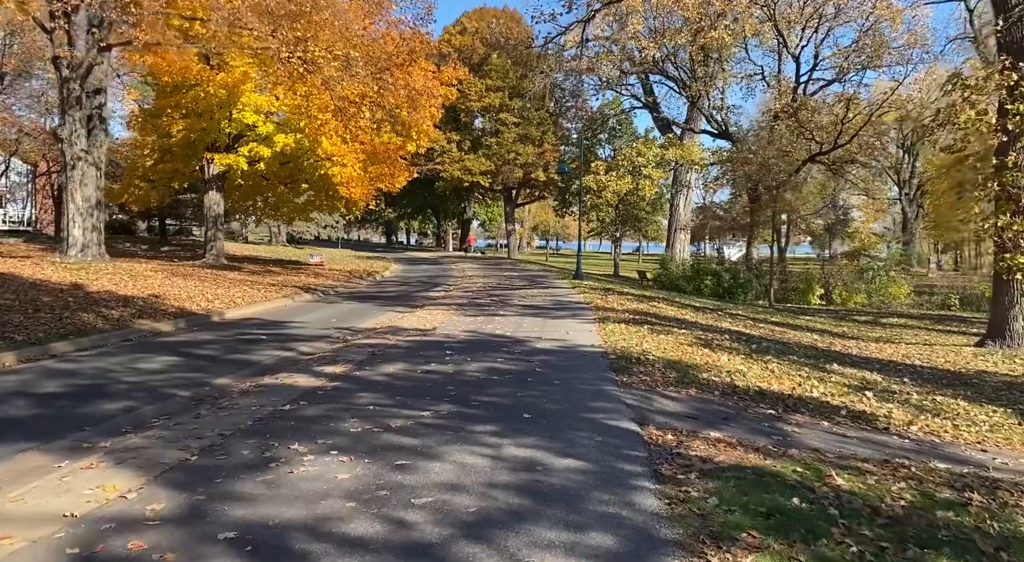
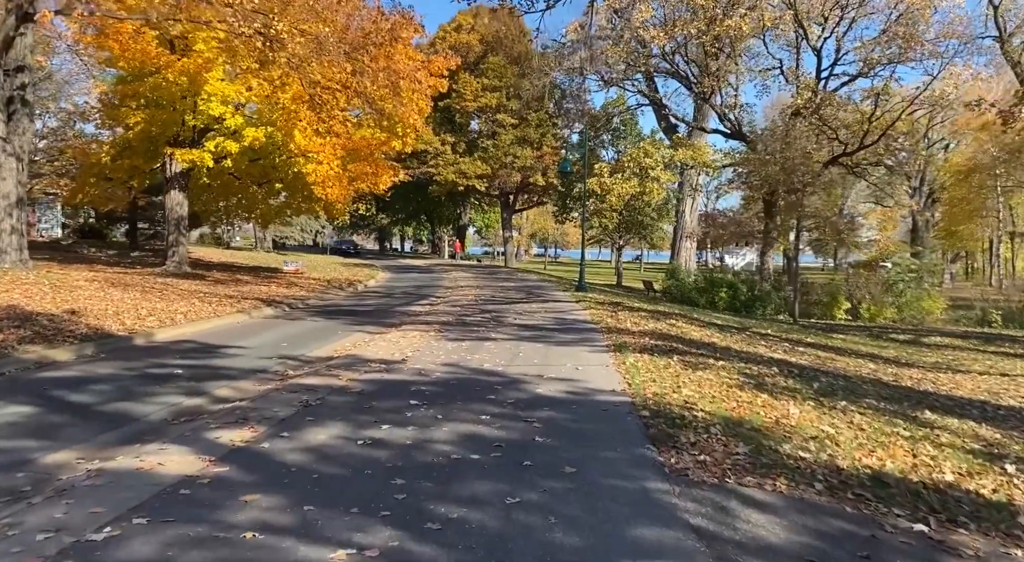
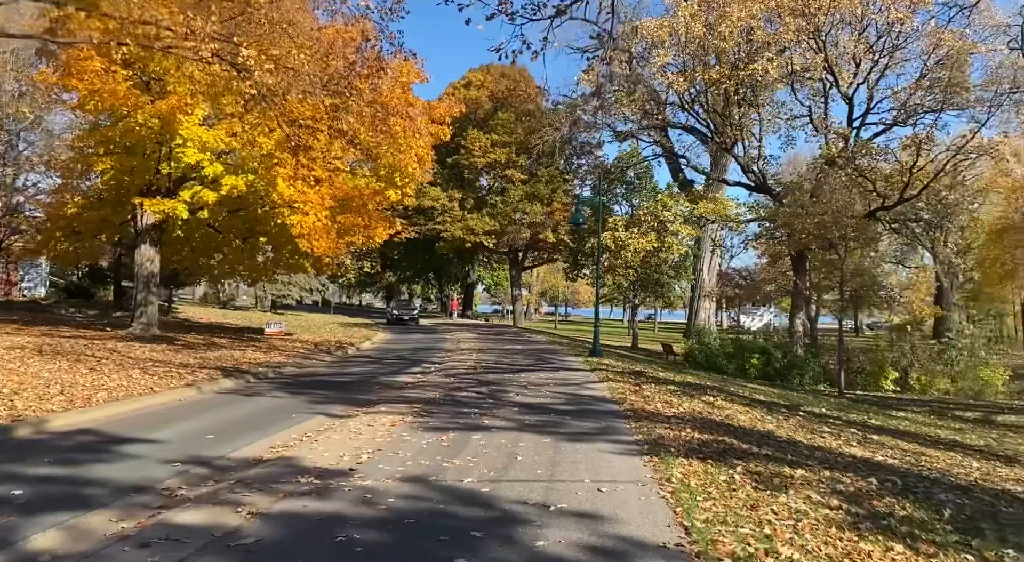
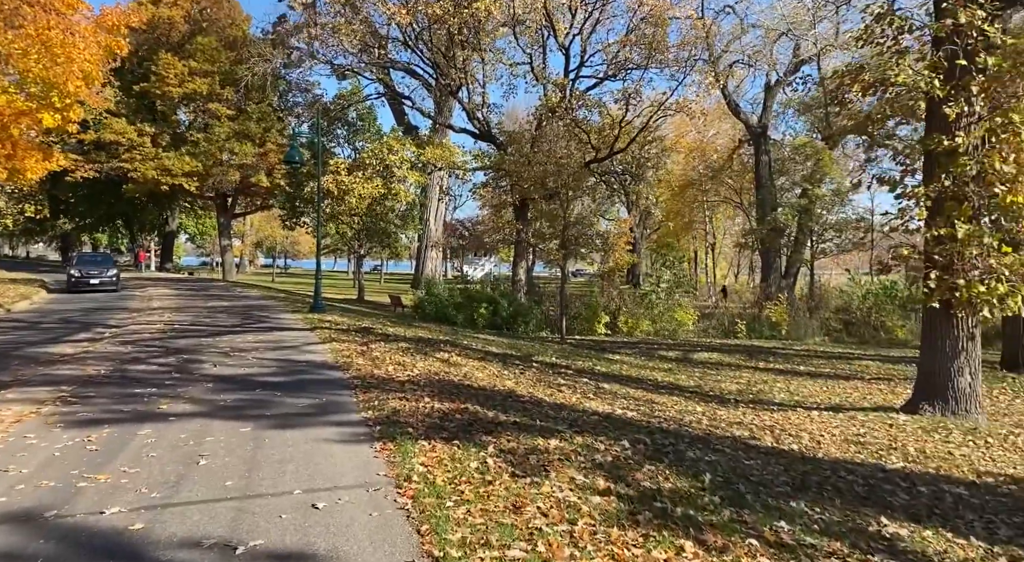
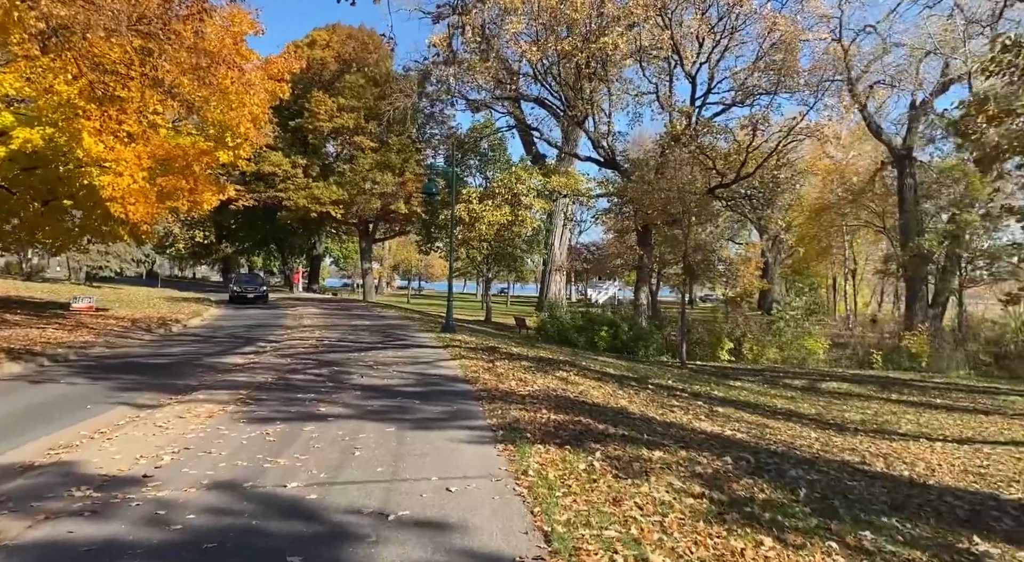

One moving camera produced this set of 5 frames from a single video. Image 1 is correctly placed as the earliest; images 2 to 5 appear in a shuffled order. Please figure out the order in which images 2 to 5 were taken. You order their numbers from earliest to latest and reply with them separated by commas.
2, 3, 5, 4
